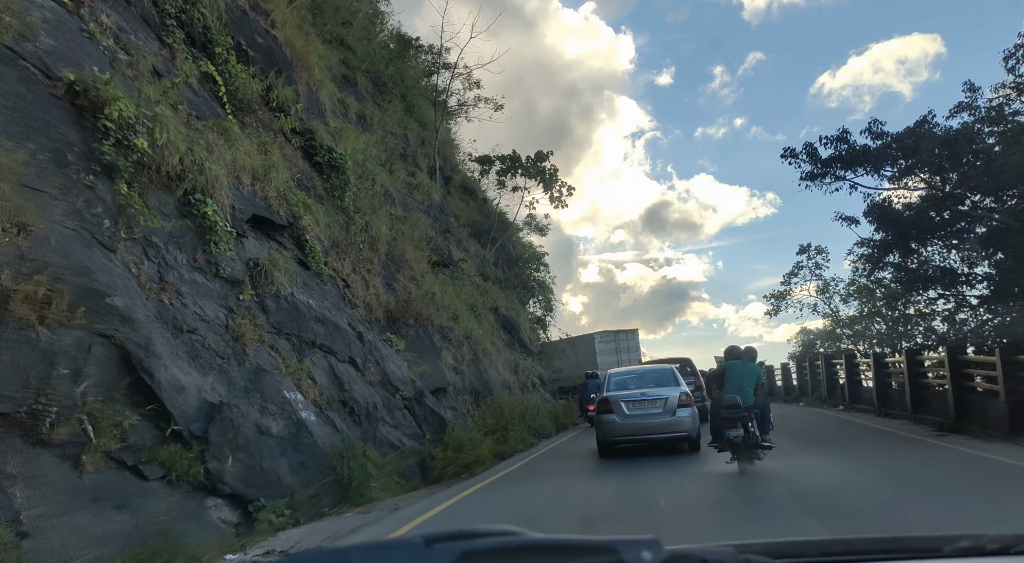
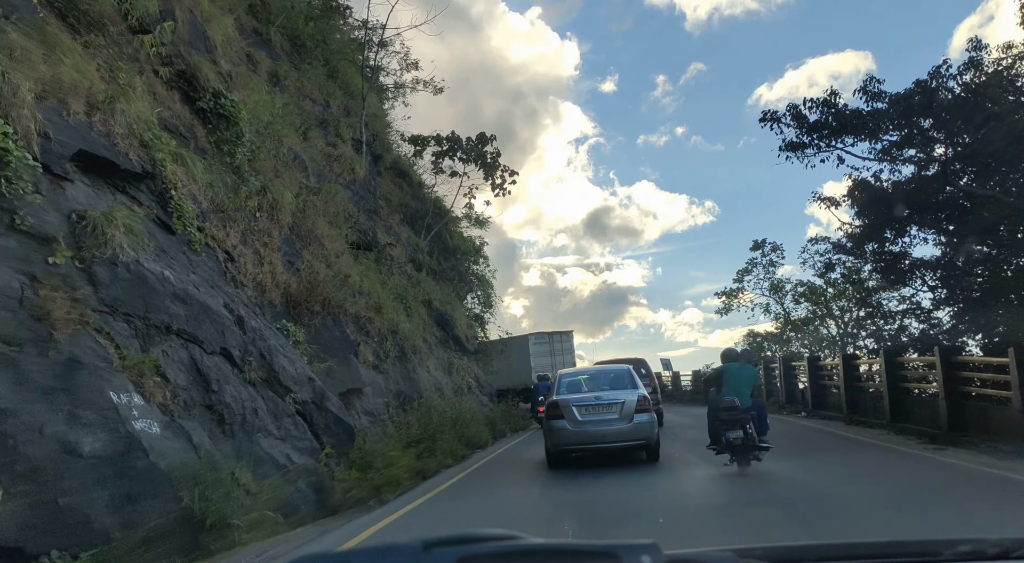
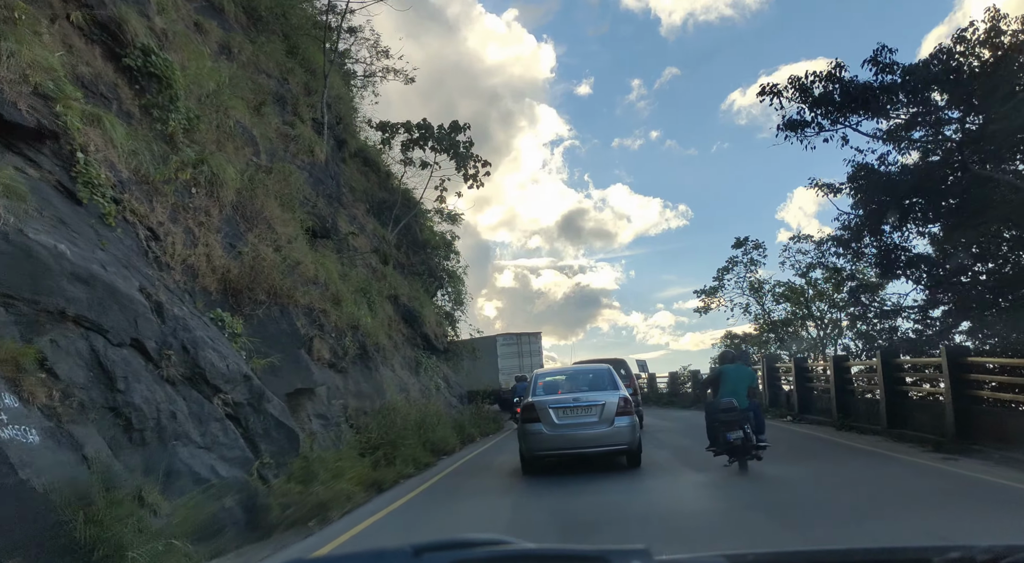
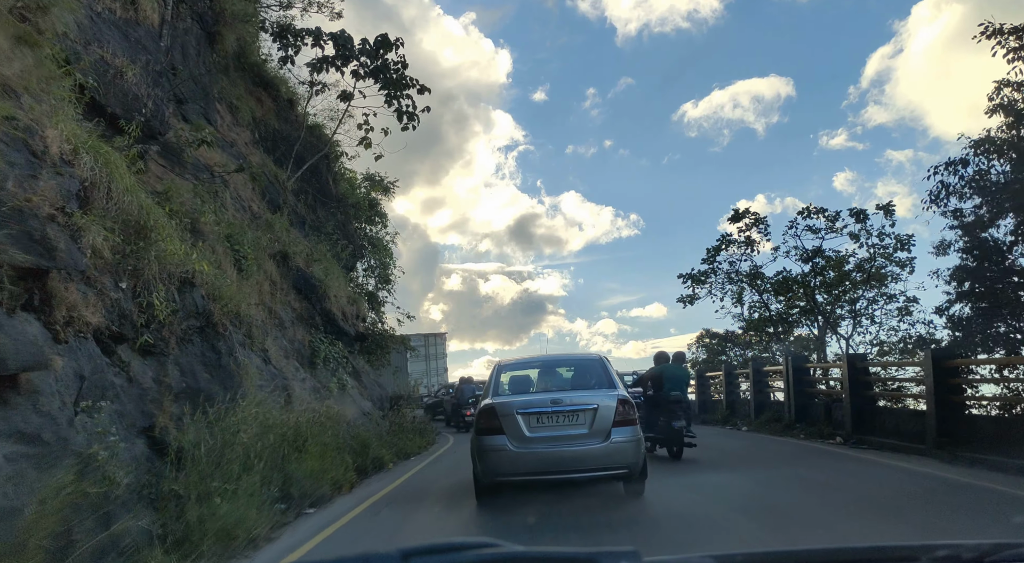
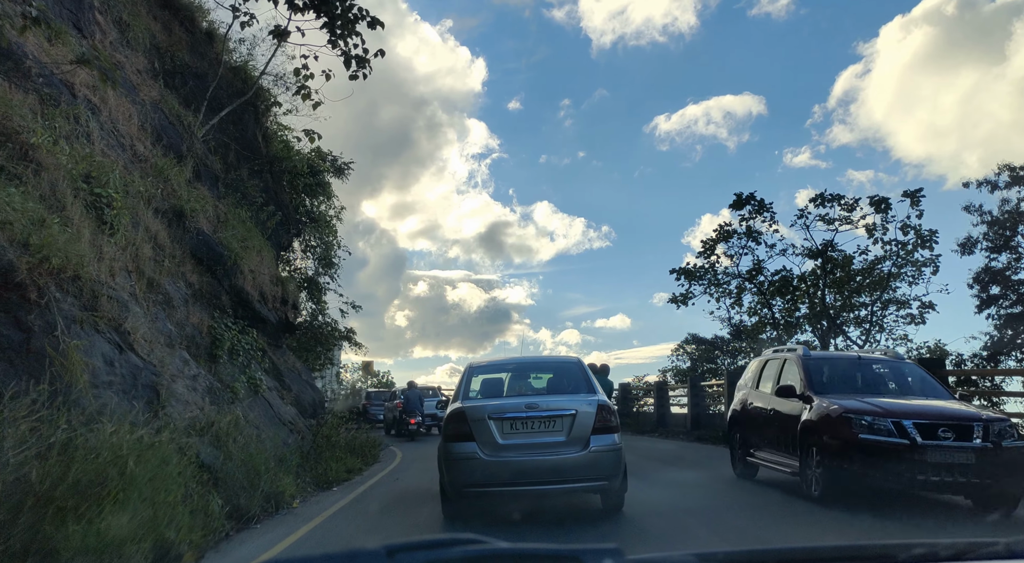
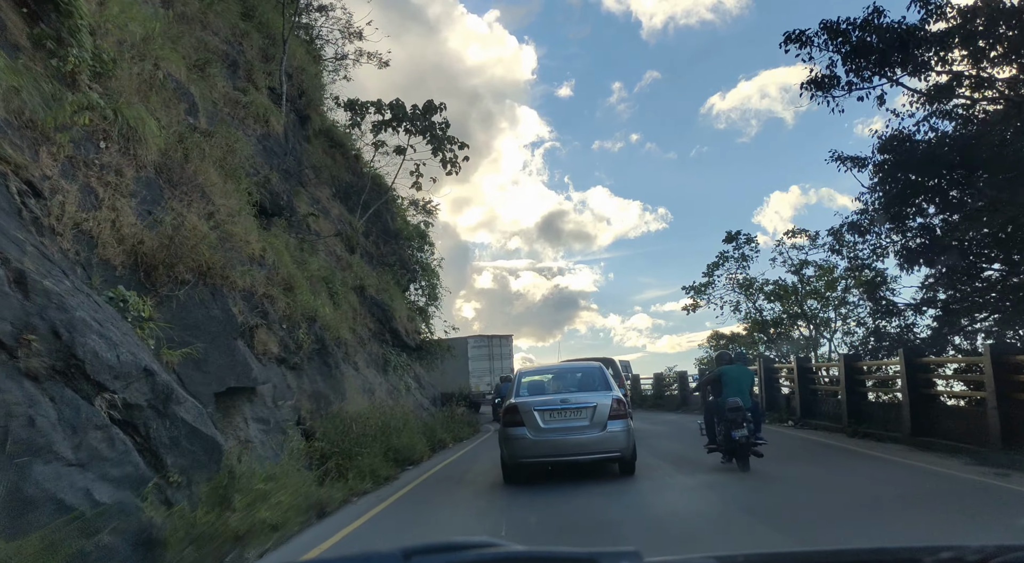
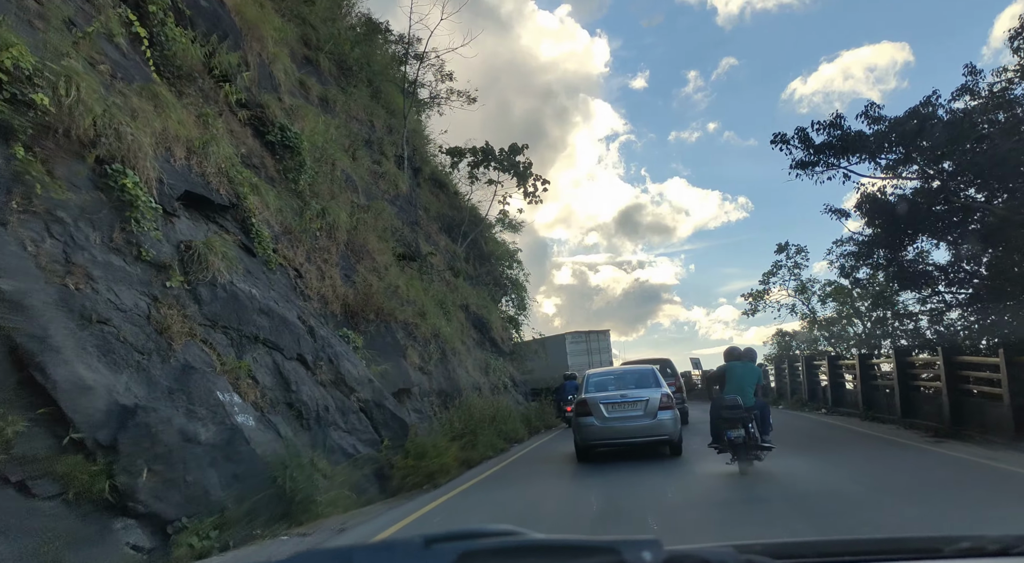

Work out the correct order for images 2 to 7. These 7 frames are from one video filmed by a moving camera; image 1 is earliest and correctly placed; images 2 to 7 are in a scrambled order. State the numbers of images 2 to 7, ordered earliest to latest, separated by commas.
7, 2, 3, 6, 4, 5
